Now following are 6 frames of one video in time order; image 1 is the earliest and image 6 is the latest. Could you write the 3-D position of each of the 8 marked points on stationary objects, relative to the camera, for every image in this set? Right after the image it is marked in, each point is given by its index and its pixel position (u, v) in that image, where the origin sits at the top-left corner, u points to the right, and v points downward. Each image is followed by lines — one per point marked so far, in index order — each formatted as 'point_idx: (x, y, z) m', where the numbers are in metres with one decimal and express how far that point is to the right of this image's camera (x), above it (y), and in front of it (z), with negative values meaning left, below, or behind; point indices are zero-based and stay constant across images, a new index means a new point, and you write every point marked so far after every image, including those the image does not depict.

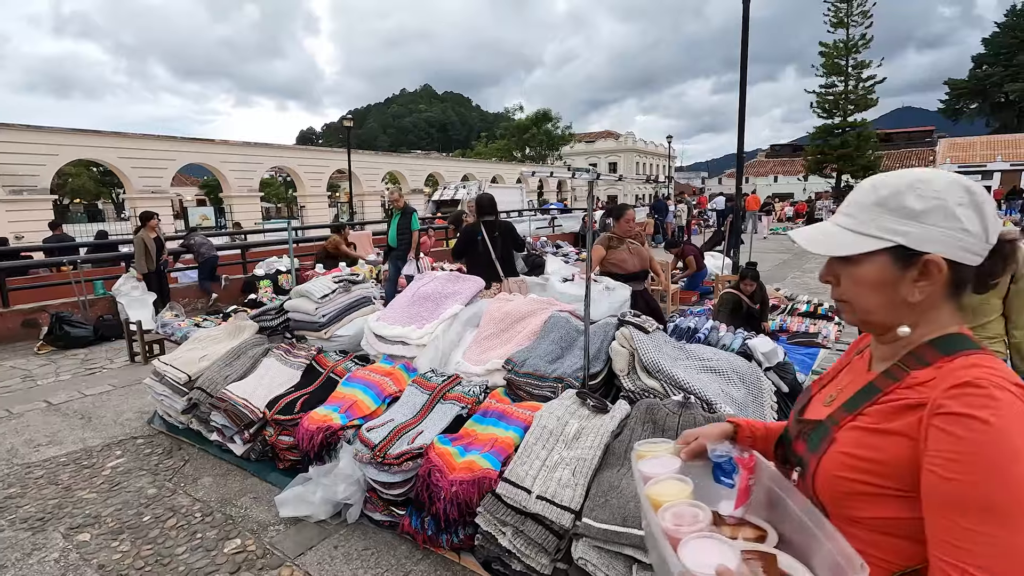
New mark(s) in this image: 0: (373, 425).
0: (-0.8, -0.7, +2.9) m
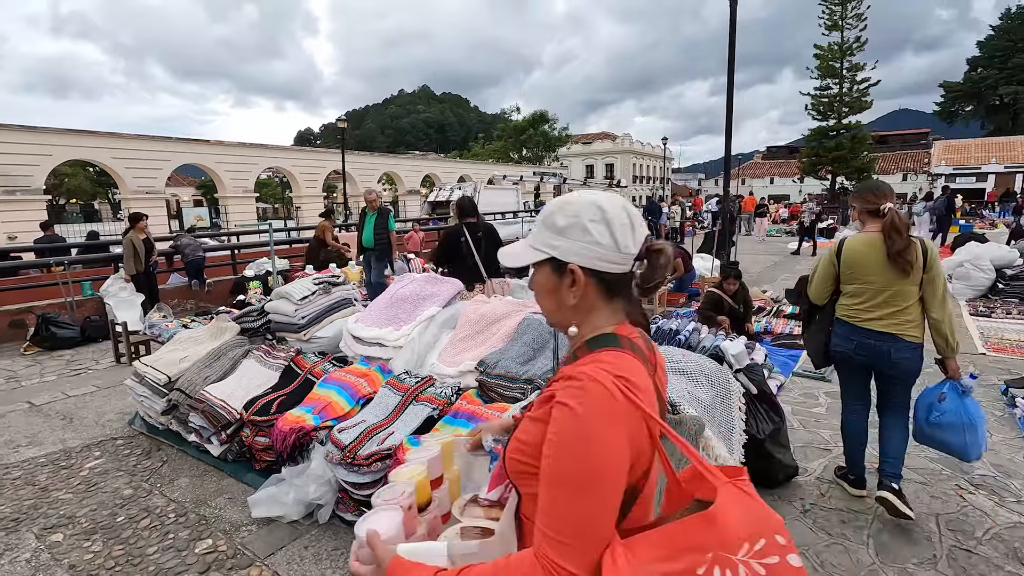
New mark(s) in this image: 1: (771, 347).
0: (-0.9, -0.8, +2.9) m
1: (+3.0, -0.7, +6.3) m
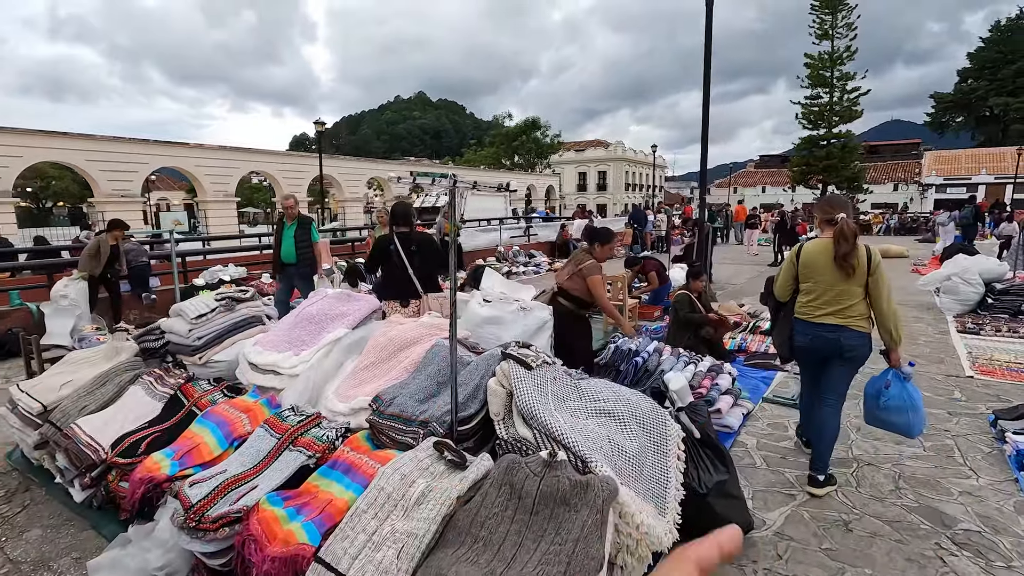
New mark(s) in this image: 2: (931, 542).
0: (-1.4, -0.9, +2.4) m
1: (+2.5, -0.9, +5.8) m
2: (+2.2, -1.3, +2.8) m
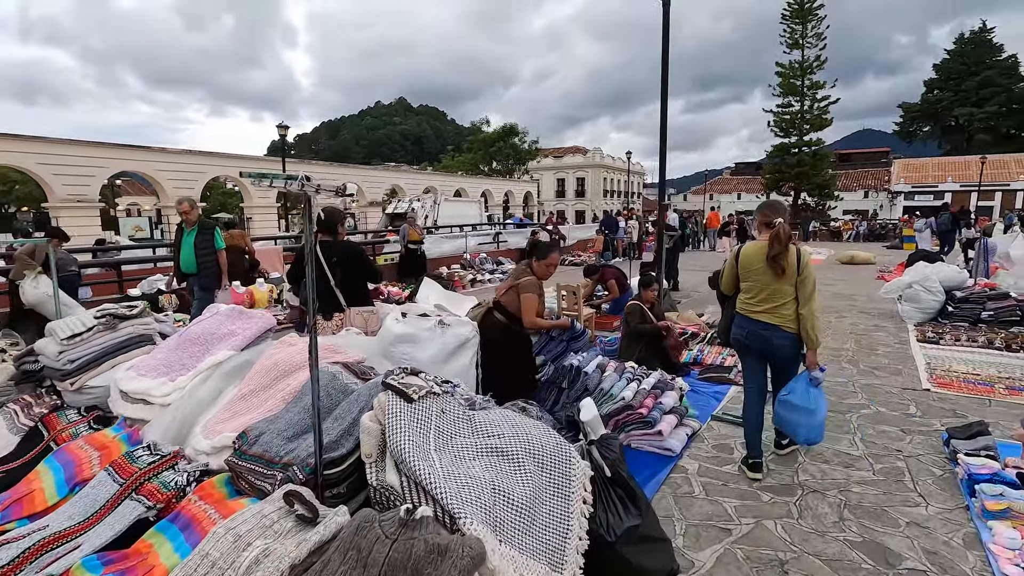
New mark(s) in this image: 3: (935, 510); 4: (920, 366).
0: (-1.9, -0.9, +2.0) m
1: (+1.9, -1.0, +5.5) m
2: (+1.7, -1.4, +2.5) m
3: (+2.5, -1.3, +3.2) m
4: (+4.6, -0.9, +6.1) m
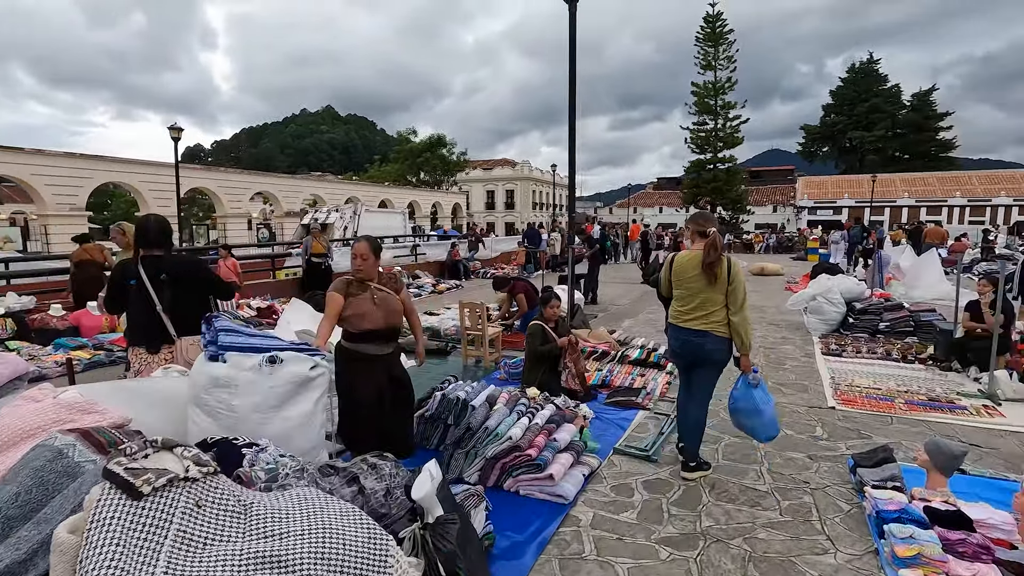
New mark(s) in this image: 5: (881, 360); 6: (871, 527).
0: (-2.5, -1.1, +1.2) m
1: (+0.9, -1.1, +5.1) m
2: (+1.0, -1.5, +2.1) m
3: (+1.8, -1.4, +2.8) m
4: (+3.5, -1.0, +6.0) m
5: (+4.8, -0.9, +6.9) m
6: (+2.1, -1.4, +3.1) m
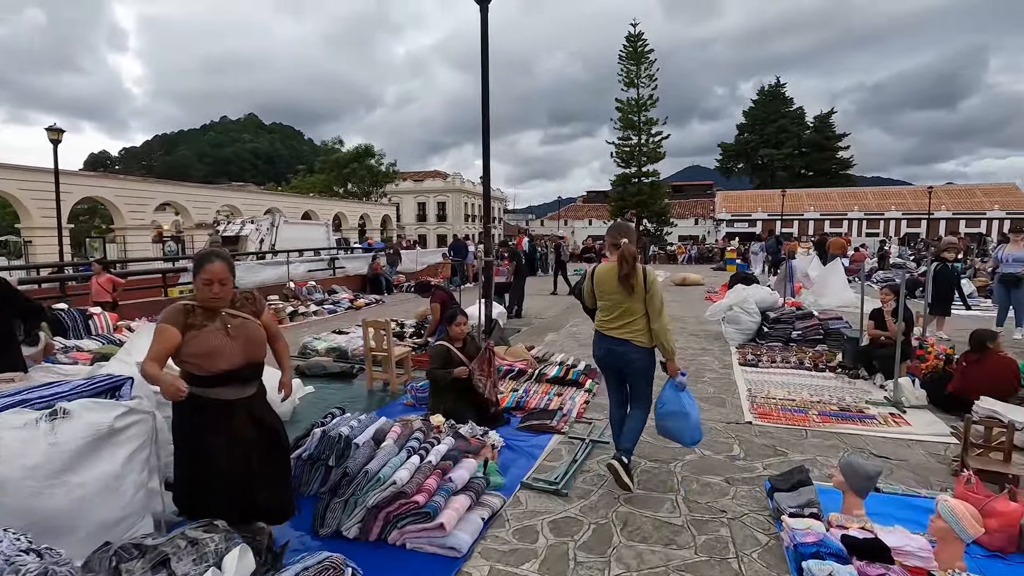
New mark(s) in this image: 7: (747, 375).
0: (-2.8, -1.2, +0.4) m
1: (0.0, -1.3, +4.7) m
2: (+0.6, -1.6, +1.7) m
3: (+1.2, -1.5, +2.5) m
4: (+2.5, -1.2, +5.9) m
5: (+3.7, -1.1, +7.0) m
6: (+1.5, -1.5, +2.8) m
7: (+2.9, -1.1, +6.7) m
